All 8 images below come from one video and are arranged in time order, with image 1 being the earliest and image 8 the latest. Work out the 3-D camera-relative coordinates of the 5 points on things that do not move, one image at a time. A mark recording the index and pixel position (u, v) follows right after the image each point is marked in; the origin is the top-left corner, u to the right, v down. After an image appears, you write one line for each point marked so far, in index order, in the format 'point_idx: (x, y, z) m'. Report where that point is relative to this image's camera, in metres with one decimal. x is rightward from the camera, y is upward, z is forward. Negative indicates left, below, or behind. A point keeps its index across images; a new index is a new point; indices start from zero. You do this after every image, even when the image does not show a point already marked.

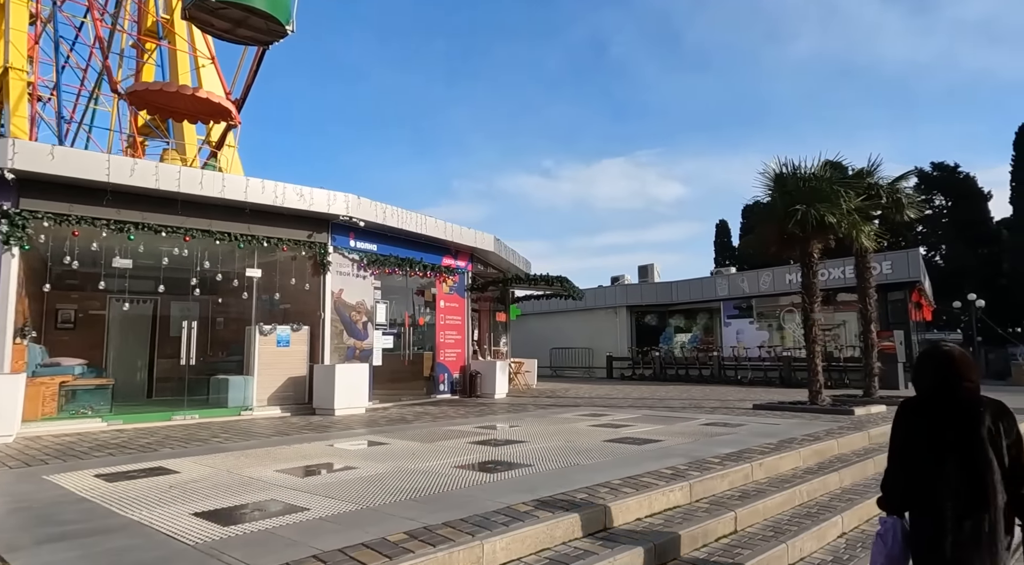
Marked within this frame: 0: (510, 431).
0: (0.0, -1.6, +7.1) m
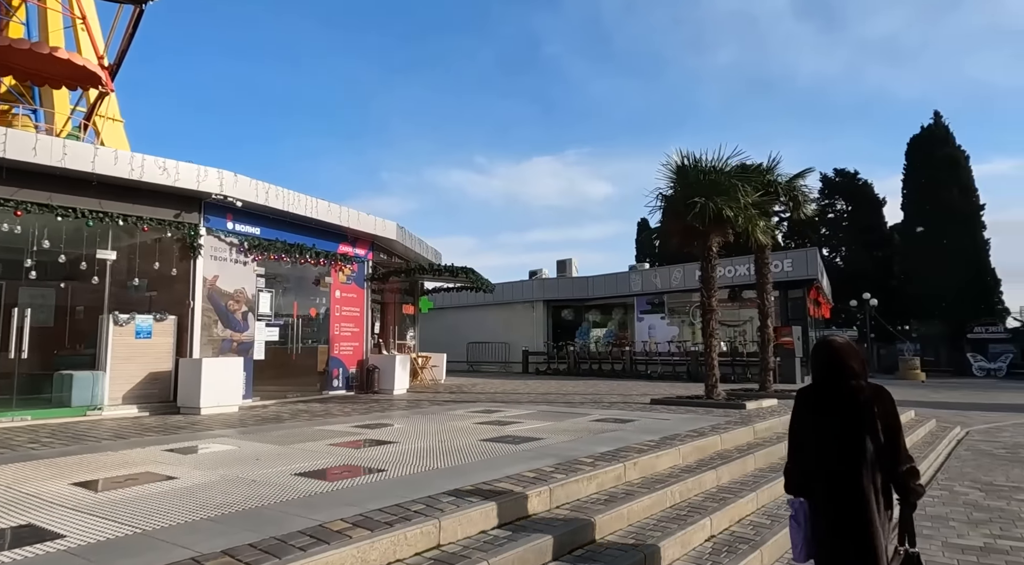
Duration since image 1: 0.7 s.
0: (-1.2, -1.5, +6.6) m
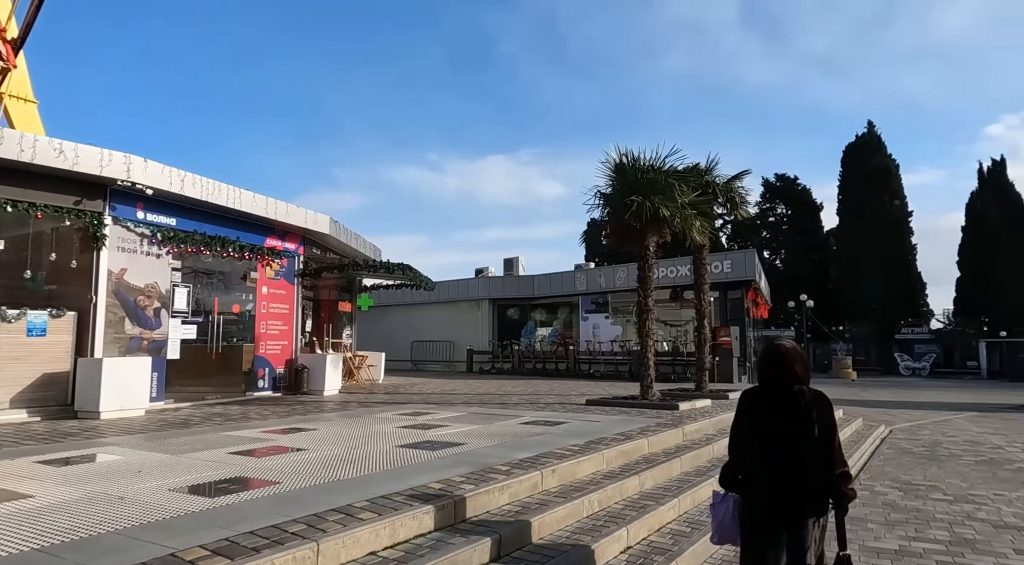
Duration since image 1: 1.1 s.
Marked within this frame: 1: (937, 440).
0: (-2.0, -1.4, +6.3) m
1: (+9.6, -3.6, +15.0) m
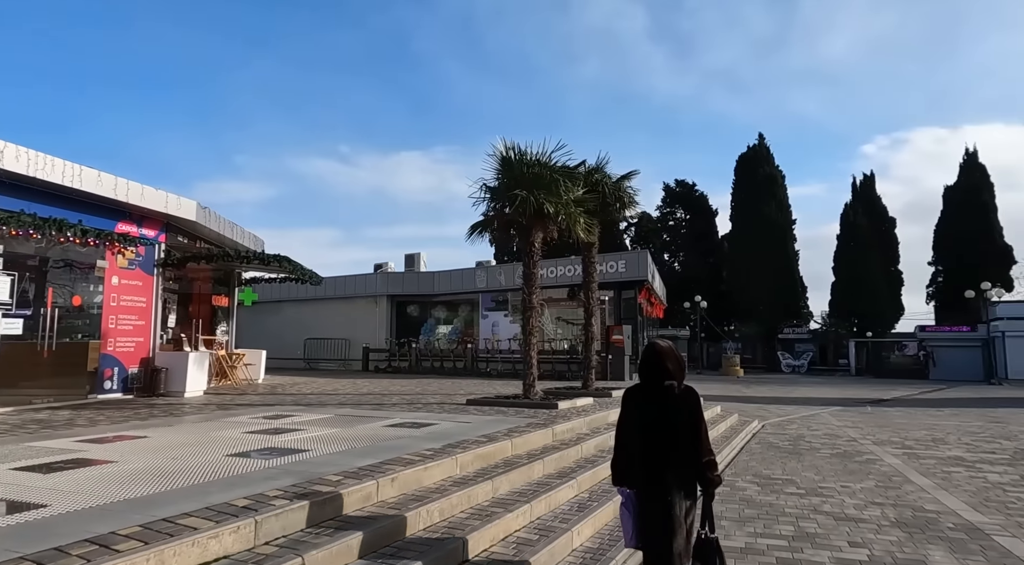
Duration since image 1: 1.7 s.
0: (-3.3, -1.4, +5.6) m
1: (+7.0, -3.6, +15.9) m
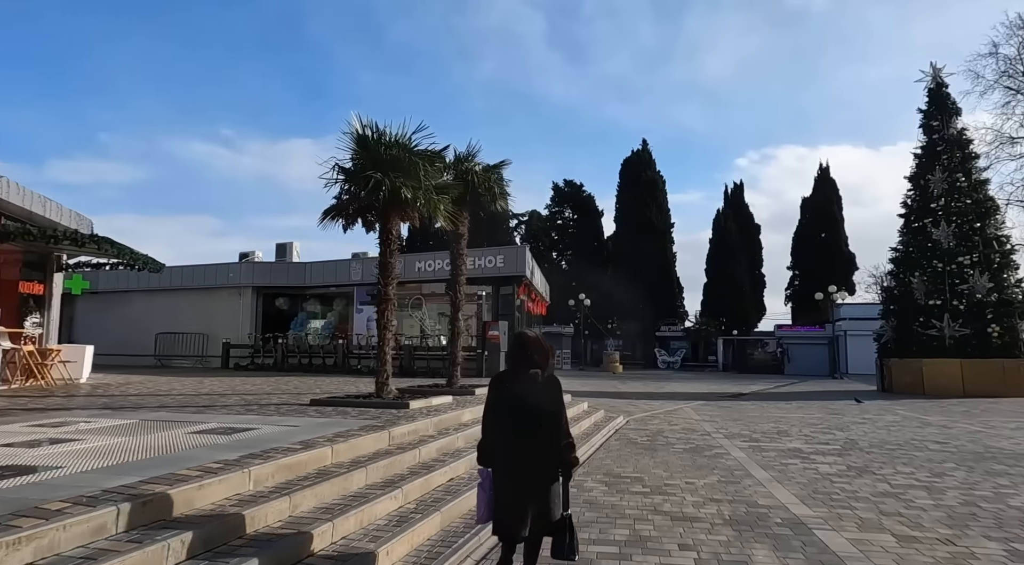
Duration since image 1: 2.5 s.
0: (-4.7, -1.2, +4.4) m
1: (+3.6, -3.6, +16.3) m
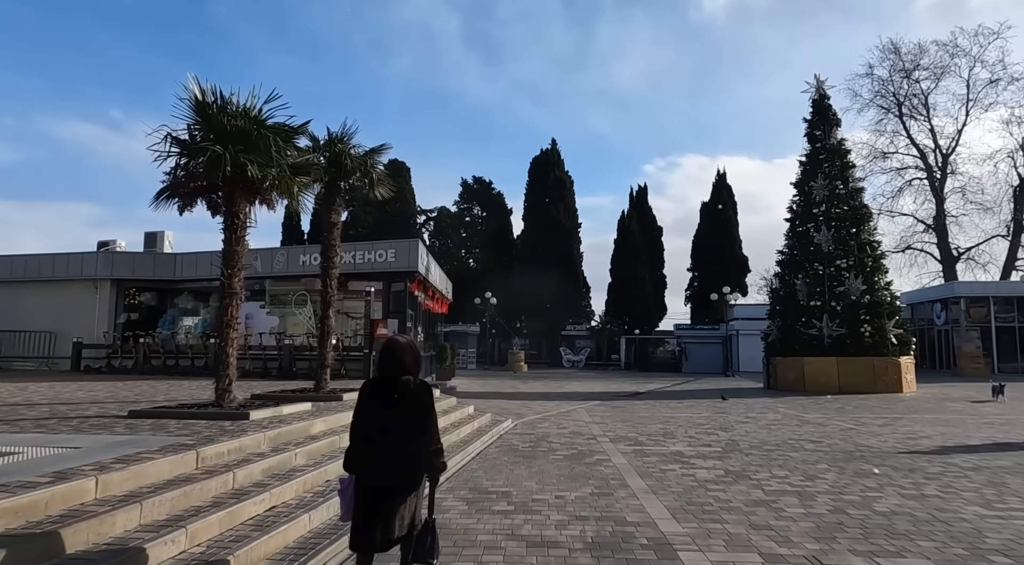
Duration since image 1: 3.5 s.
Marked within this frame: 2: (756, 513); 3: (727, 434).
0: (-5.8, -1.1, +2.8) m
1: (+0.8, -3.6, +15.7) m
2: (+3.0, -2.8, +8.1) m
3: (+5.1, -3.6, +15.9) m
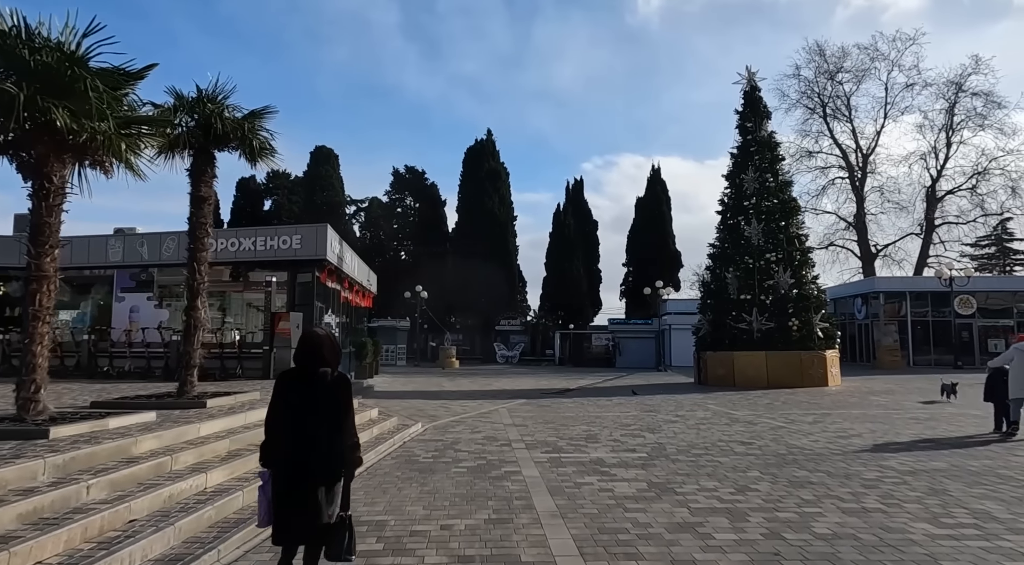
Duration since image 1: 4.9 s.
0: (-6.5, -0.9, +0.6) m
1: (-1.2, -3.3, +14.1) m
2: (+1.7, -2.6, +6.7) m
3: (+3.1, -3.4, +14.7) m
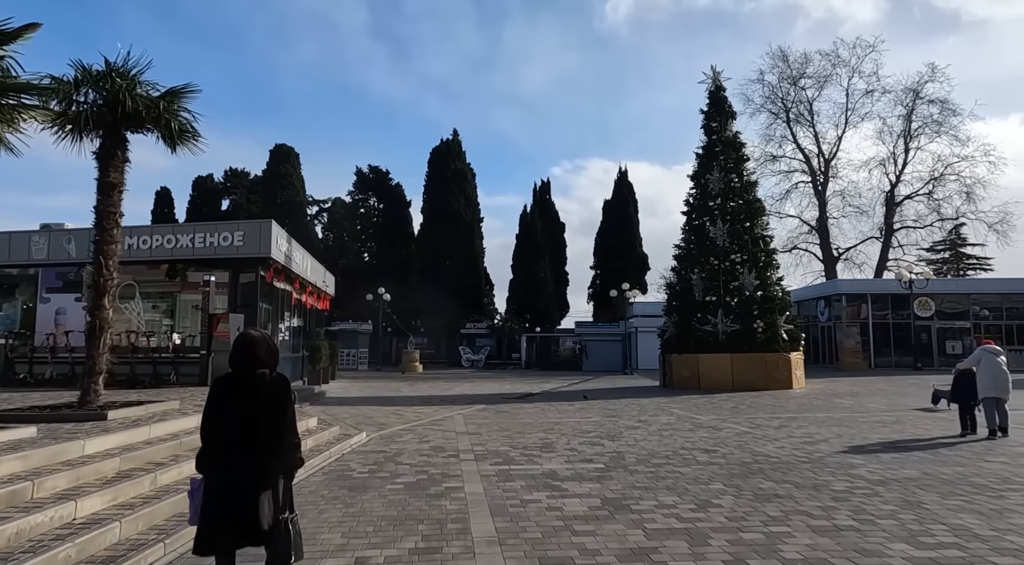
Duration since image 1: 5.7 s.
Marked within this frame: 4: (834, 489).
0: (-6.9, -0.8, -0.7) m
1: (-2.2, -3.3, +13.0) m
2: (+1.0, -2.6, +5.8) m
3: (+2.1, -3.4, +13.8) m
4: (+4.7, -3.0, +9.7) m
